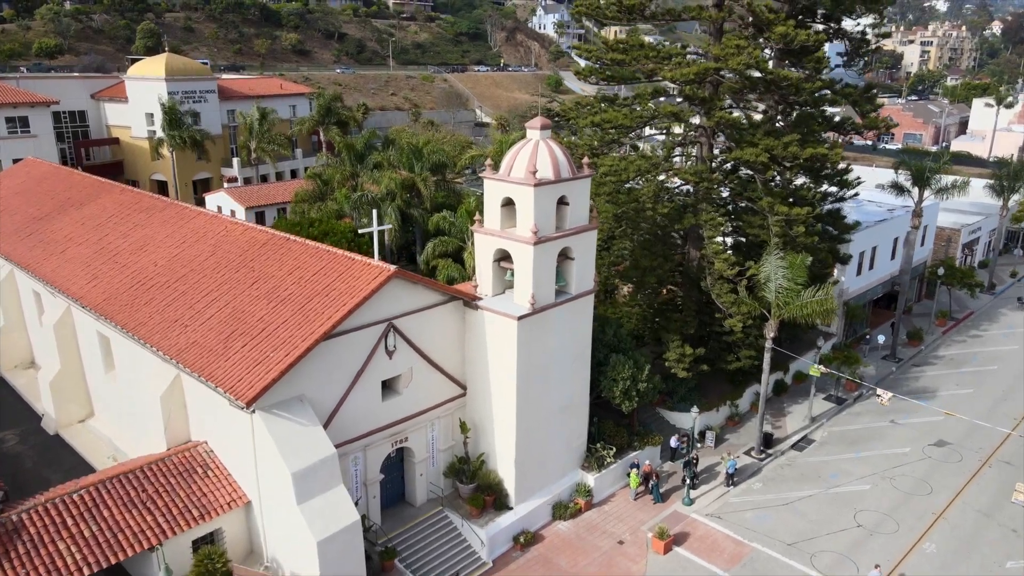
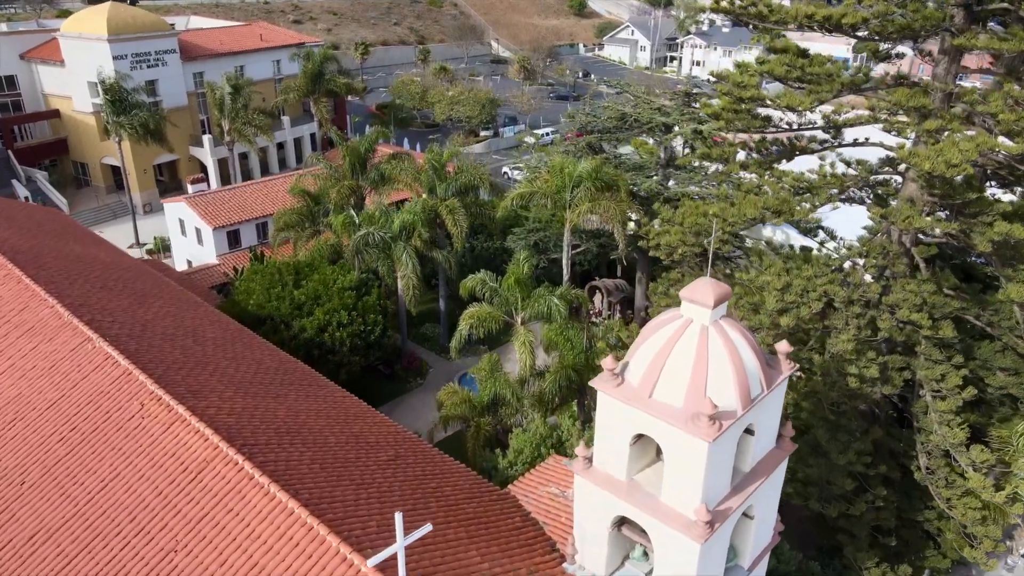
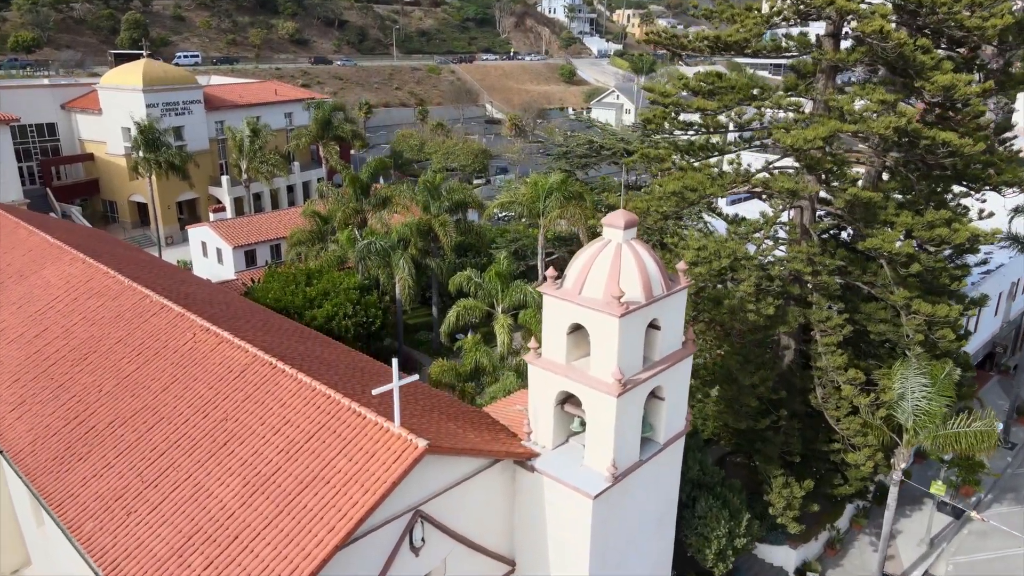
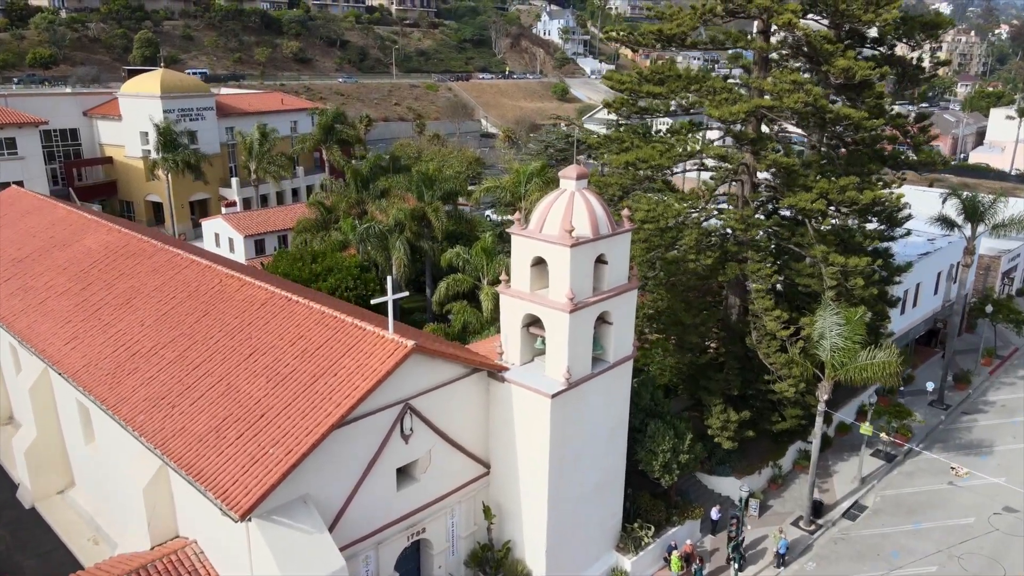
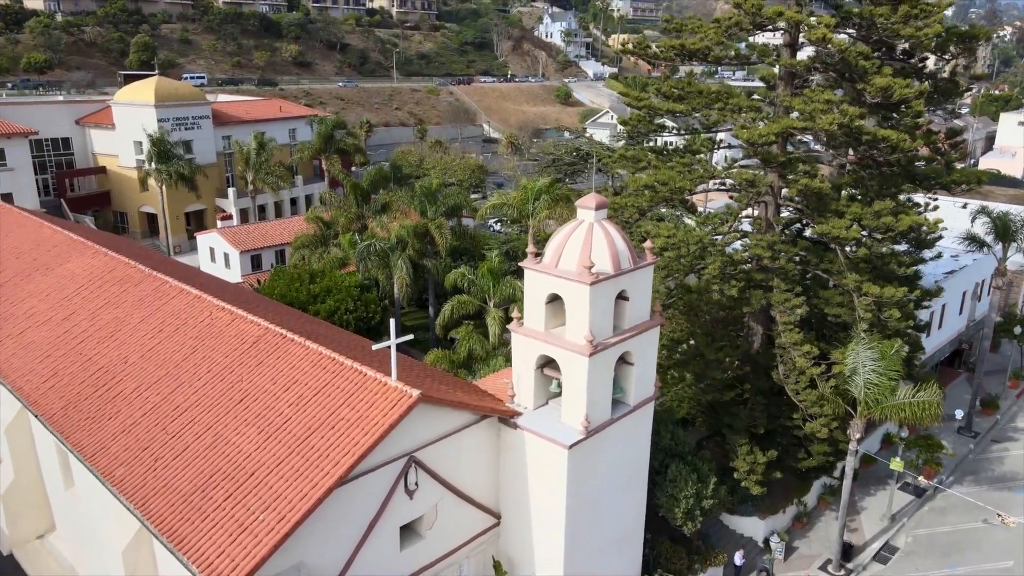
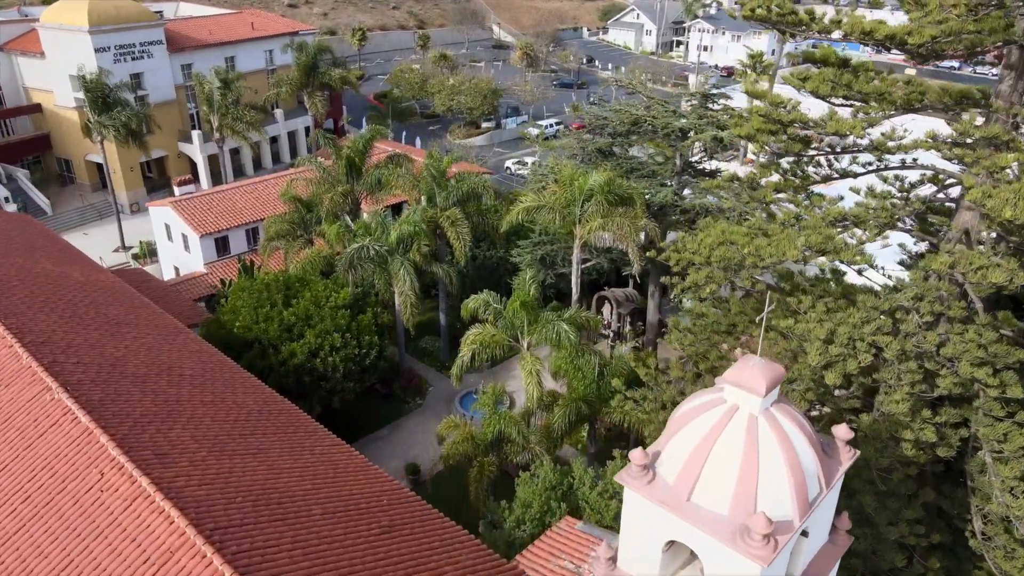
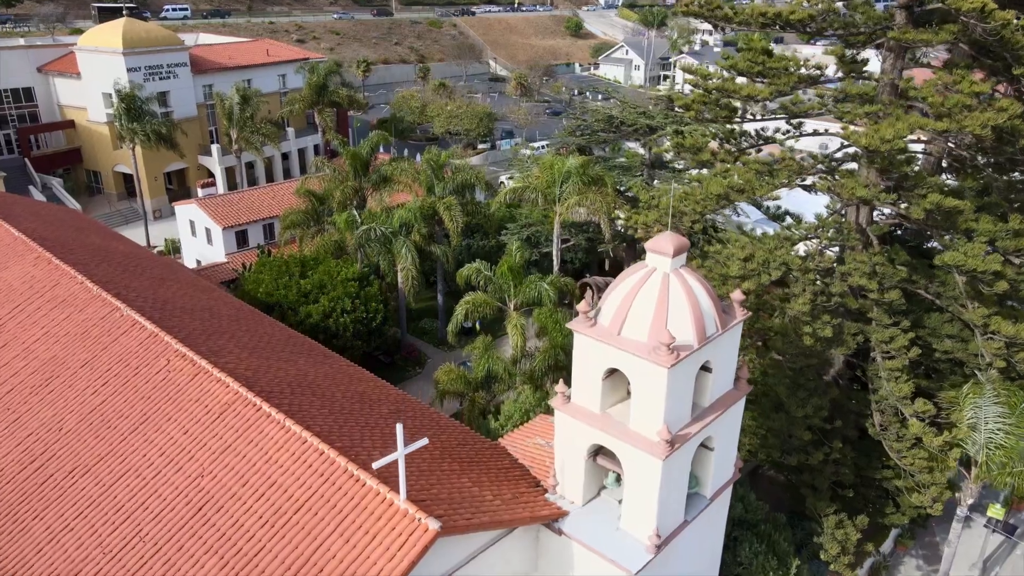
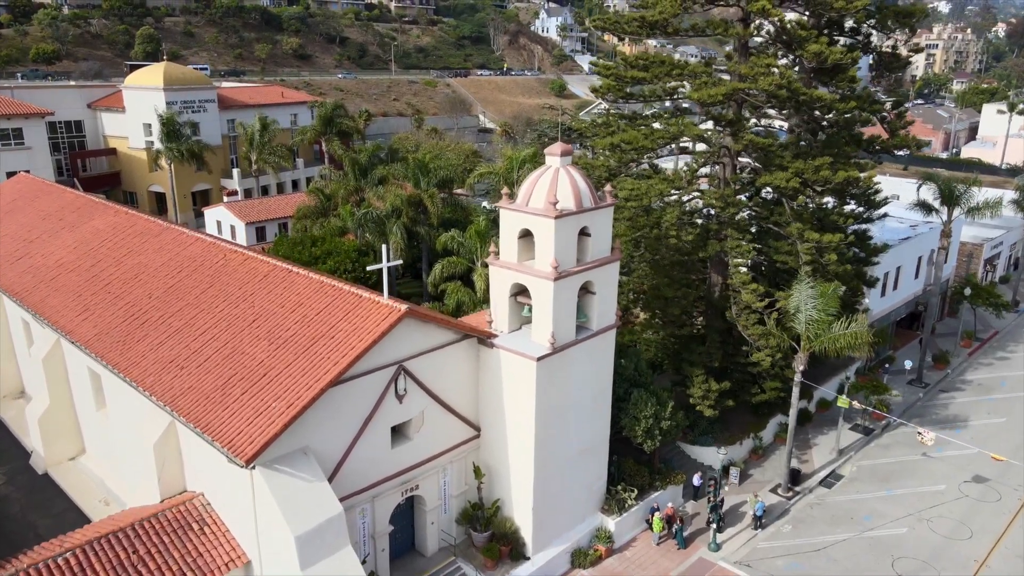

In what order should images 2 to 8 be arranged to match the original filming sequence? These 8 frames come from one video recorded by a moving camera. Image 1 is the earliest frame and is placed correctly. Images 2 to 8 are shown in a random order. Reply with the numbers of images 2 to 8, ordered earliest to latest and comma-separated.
8, 4, 5, 3, 7, 2, 6
